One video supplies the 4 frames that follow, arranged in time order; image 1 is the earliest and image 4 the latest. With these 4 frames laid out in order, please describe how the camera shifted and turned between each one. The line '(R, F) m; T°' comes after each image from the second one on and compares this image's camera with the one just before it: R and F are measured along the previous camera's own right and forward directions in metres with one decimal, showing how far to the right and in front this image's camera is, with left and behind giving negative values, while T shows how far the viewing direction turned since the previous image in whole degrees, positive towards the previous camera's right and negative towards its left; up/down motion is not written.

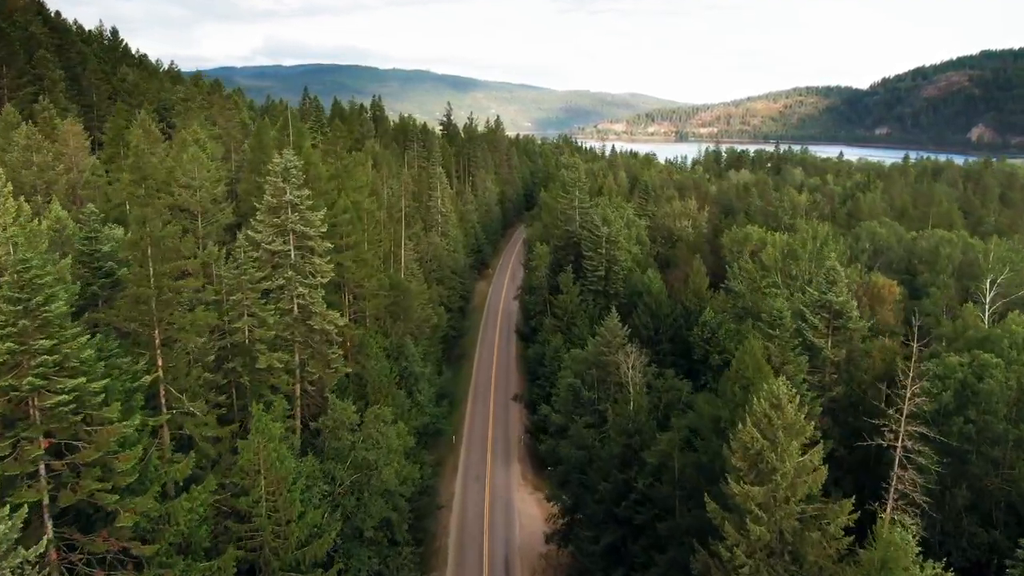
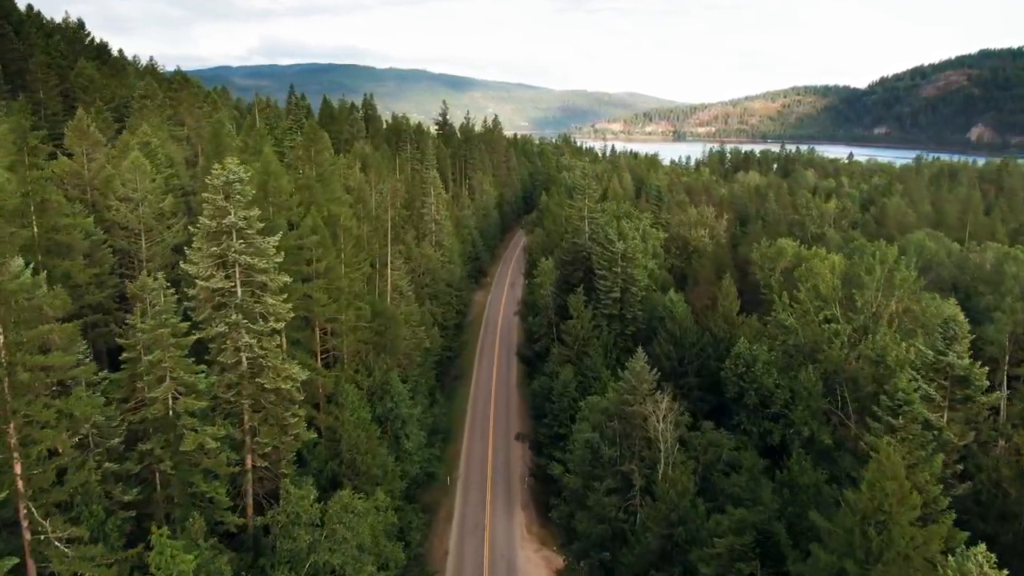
(-0.5, +7.8) m; 0°
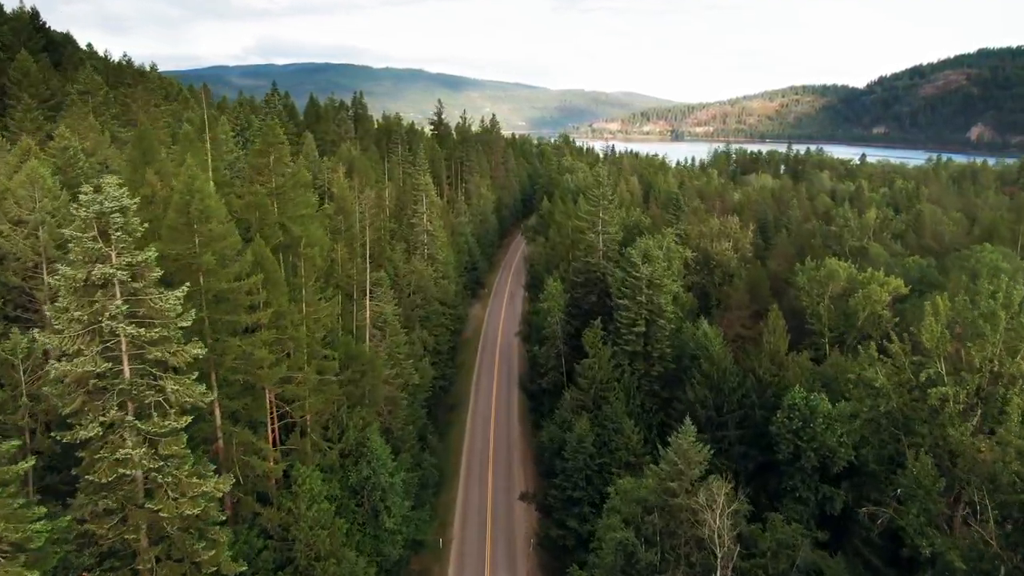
(-0.5, +8.8) m; 0°
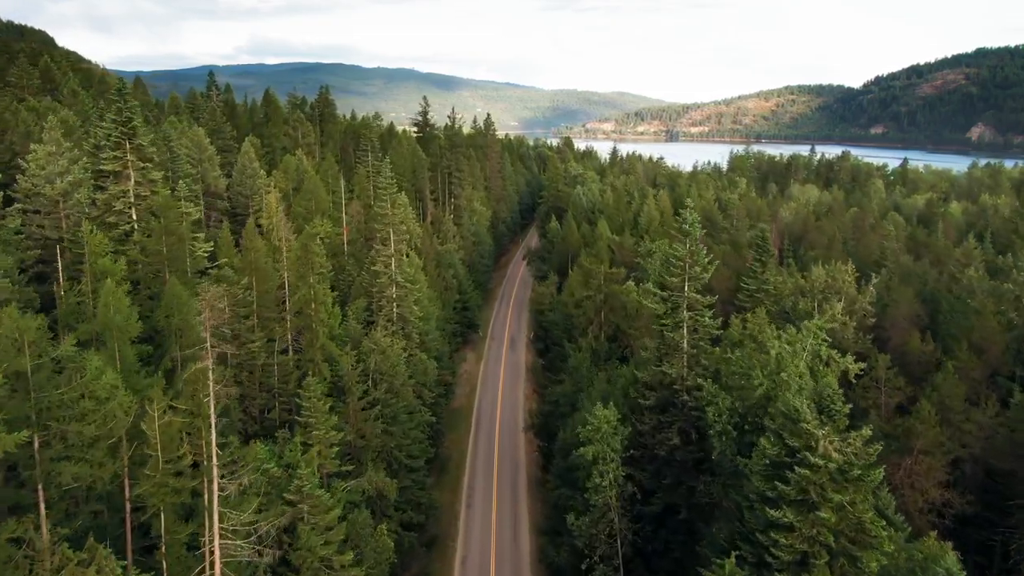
(-1.3, +24.3) m; +1°
